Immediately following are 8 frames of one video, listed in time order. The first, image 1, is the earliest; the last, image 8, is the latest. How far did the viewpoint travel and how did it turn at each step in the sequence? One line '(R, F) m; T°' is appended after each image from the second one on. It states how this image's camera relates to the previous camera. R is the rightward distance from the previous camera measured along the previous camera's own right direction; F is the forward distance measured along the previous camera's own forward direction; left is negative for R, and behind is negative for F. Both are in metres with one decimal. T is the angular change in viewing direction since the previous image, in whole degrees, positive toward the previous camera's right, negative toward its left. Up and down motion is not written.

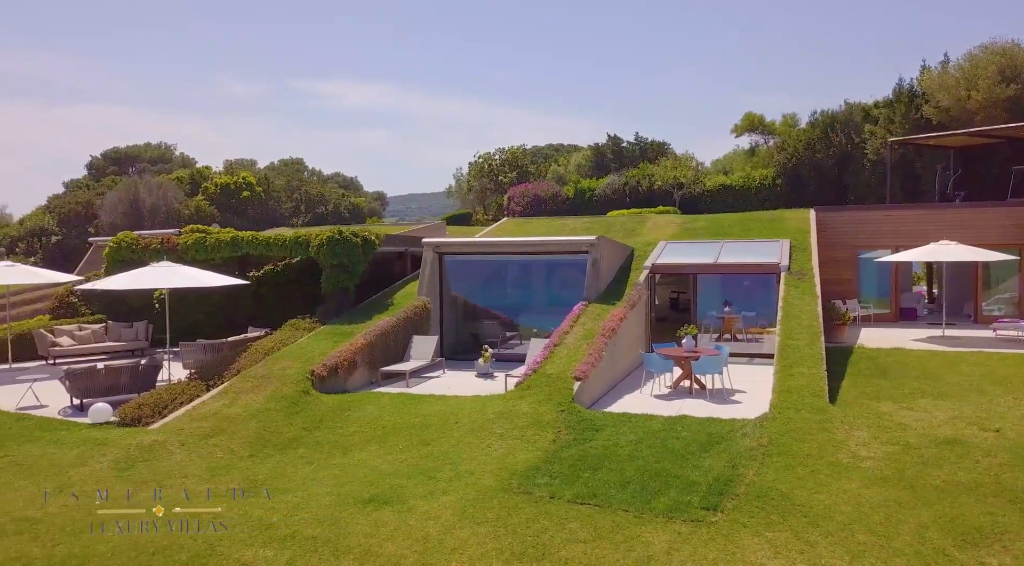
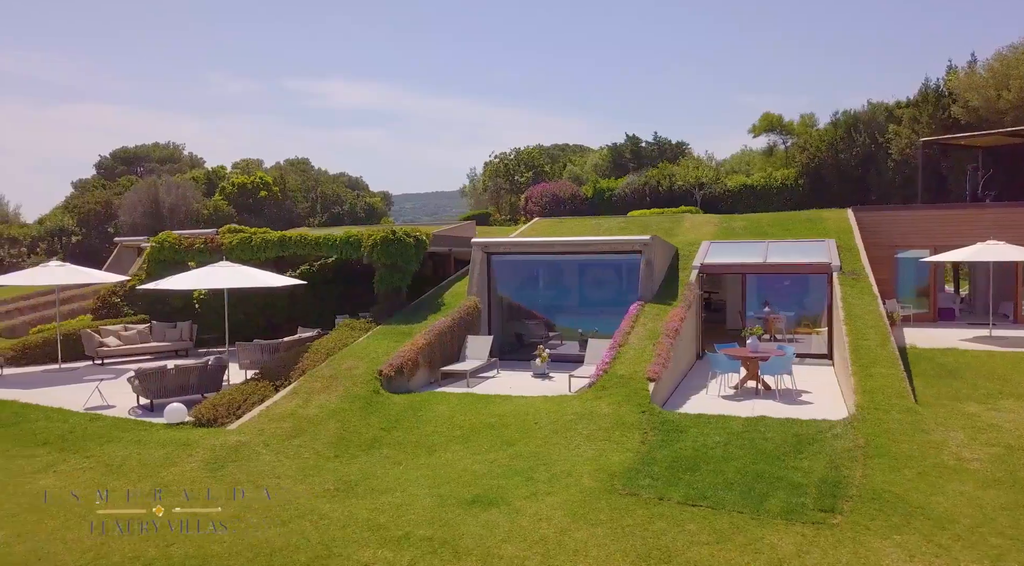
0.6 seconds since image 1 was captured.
(-1.2, +0.1) m; -1°
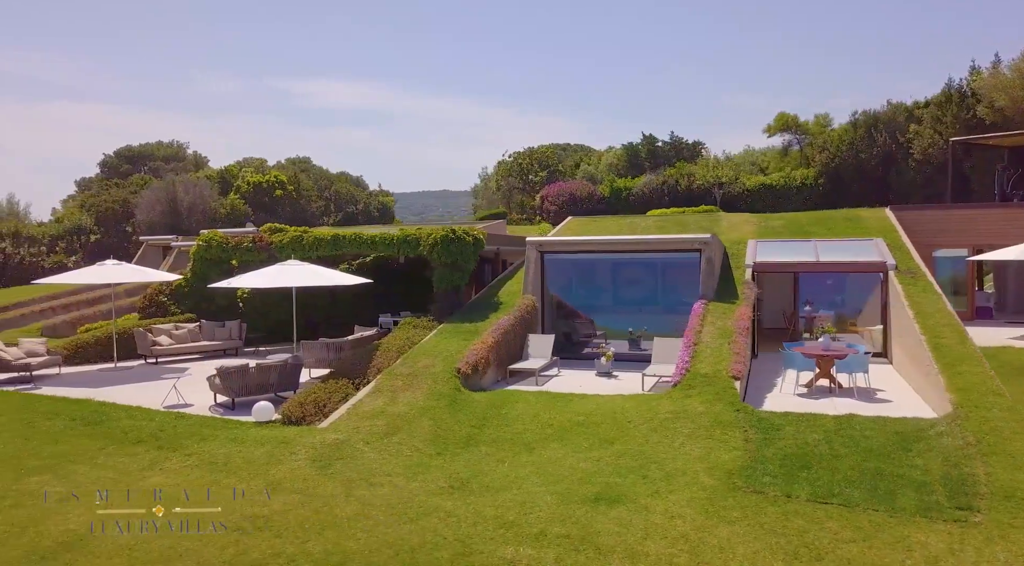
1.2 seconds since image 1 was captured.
(-1.4, 0.0) m; 0°
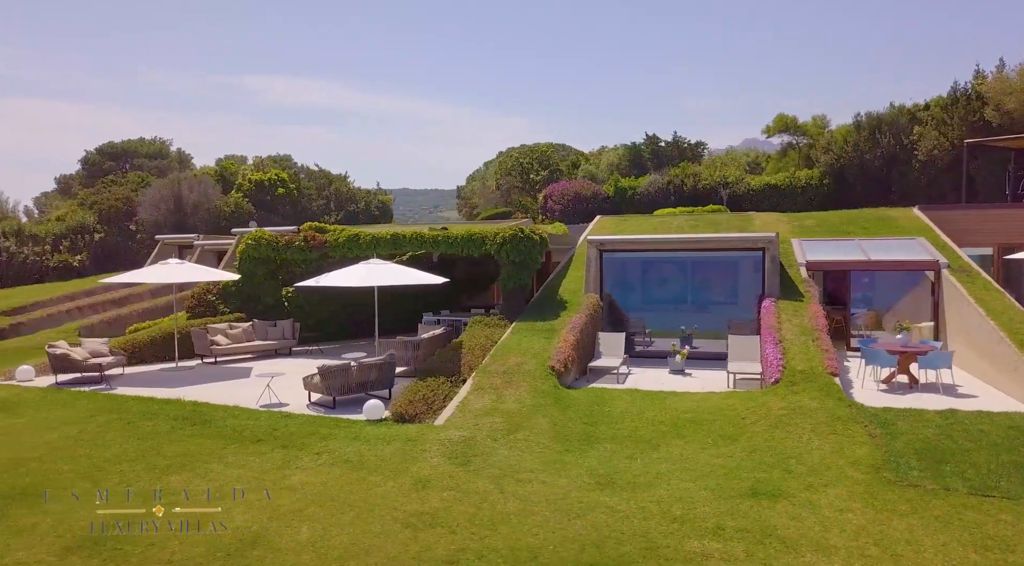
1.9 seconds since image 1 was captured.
(-2.1, 0.0) m; +1°
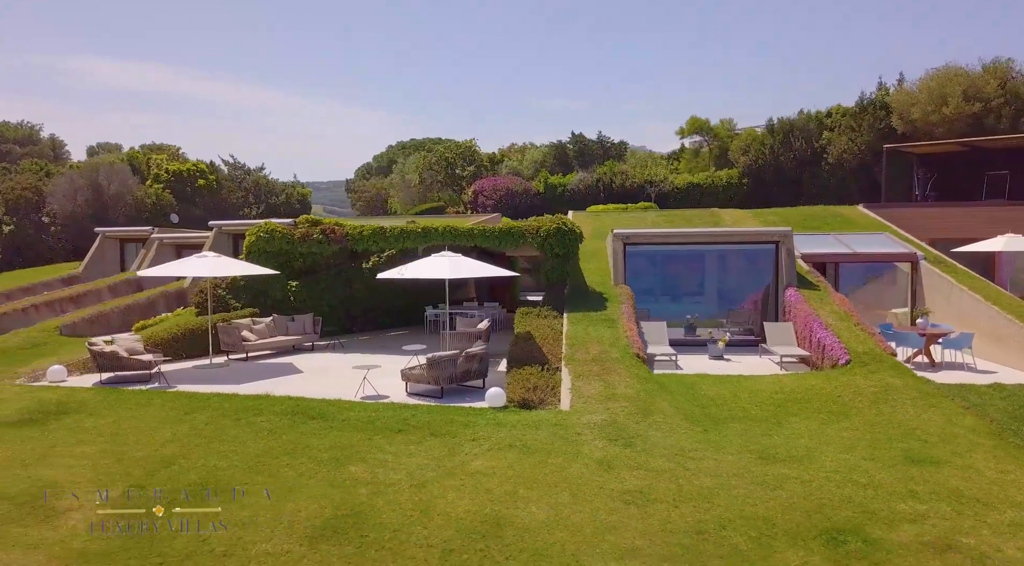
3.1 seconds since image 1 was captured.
(-3.5, +0.1) m; +8°
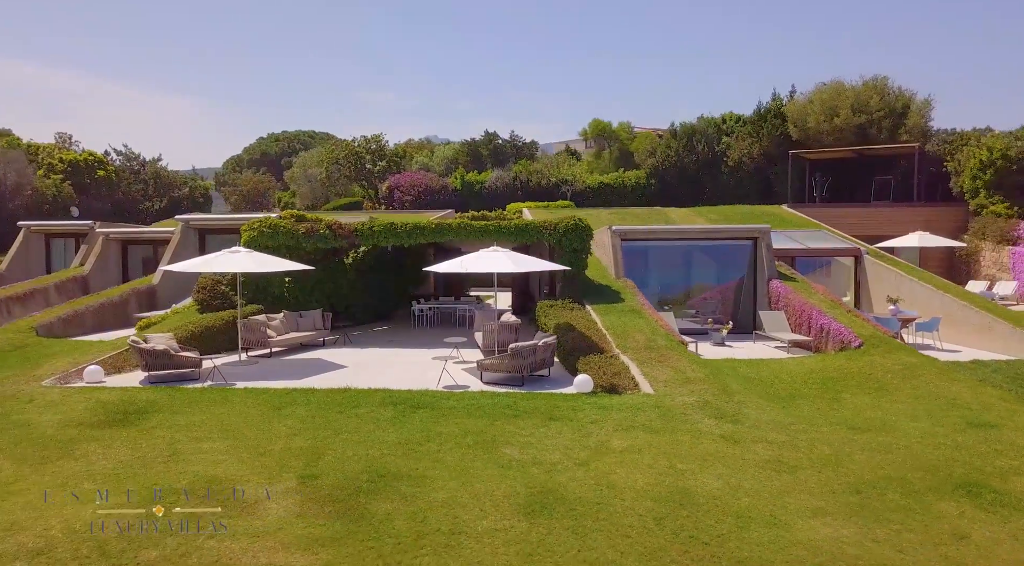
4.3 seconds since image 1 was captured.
(-3.2, -0.2) m; +9°
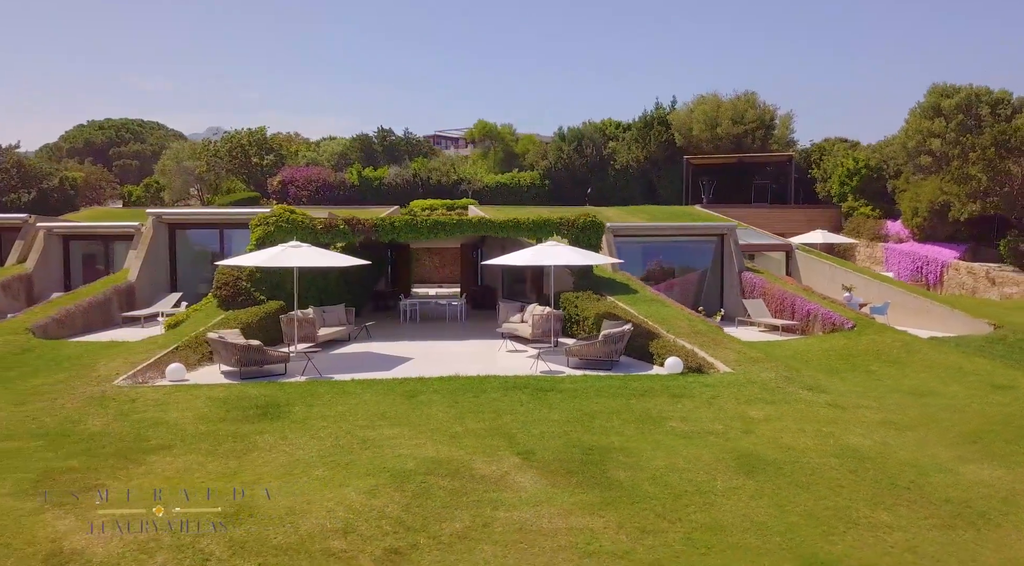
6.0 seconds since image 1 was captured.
(-4.0, -0.2) m; +11°
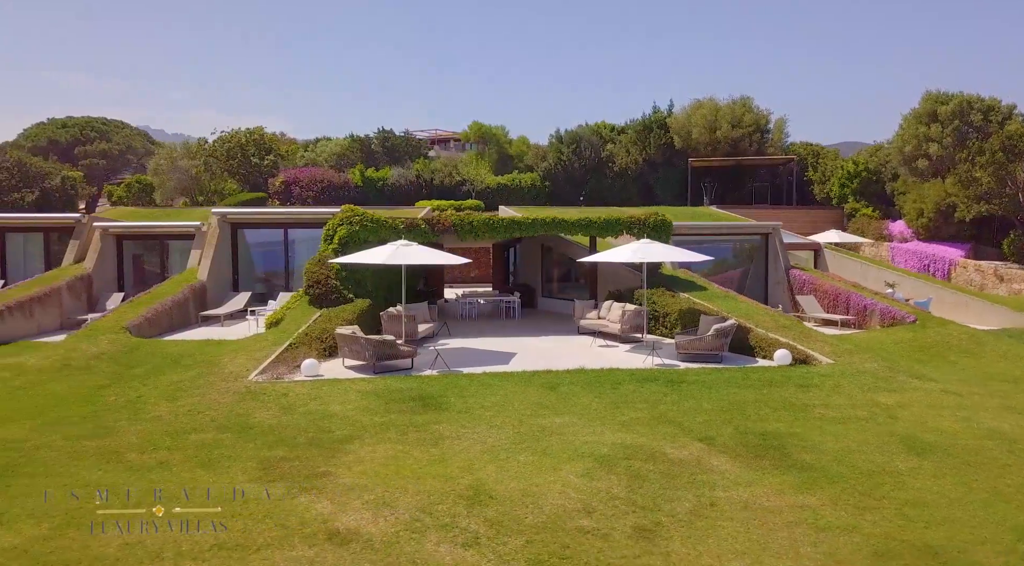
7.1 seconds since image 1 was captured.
(-2.5, -0.3) m; +1°
